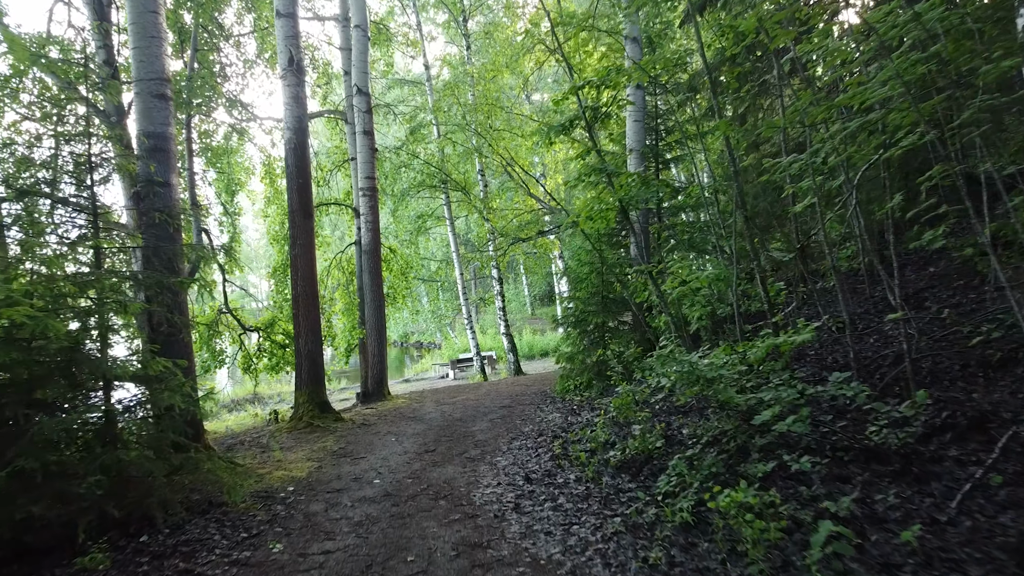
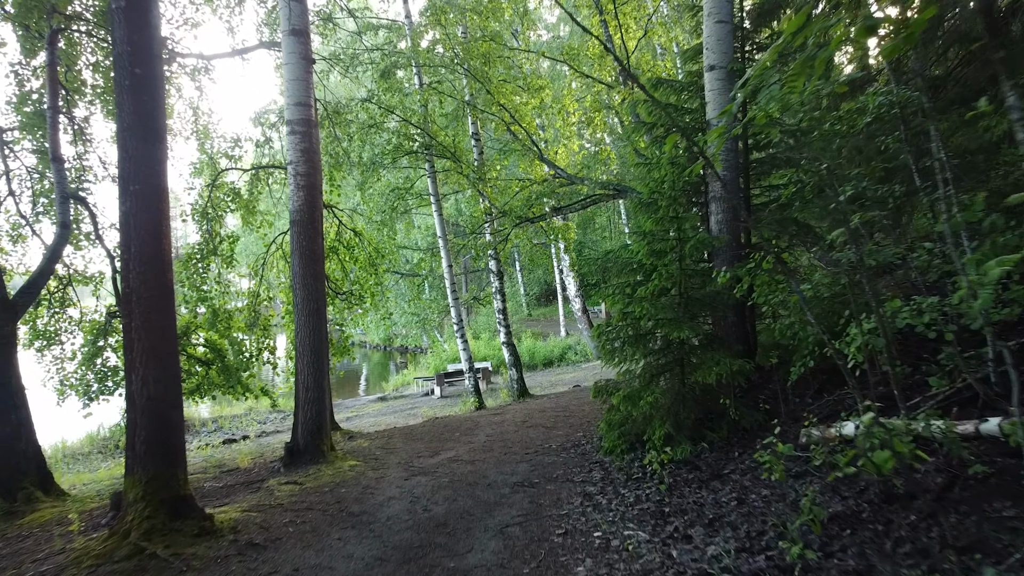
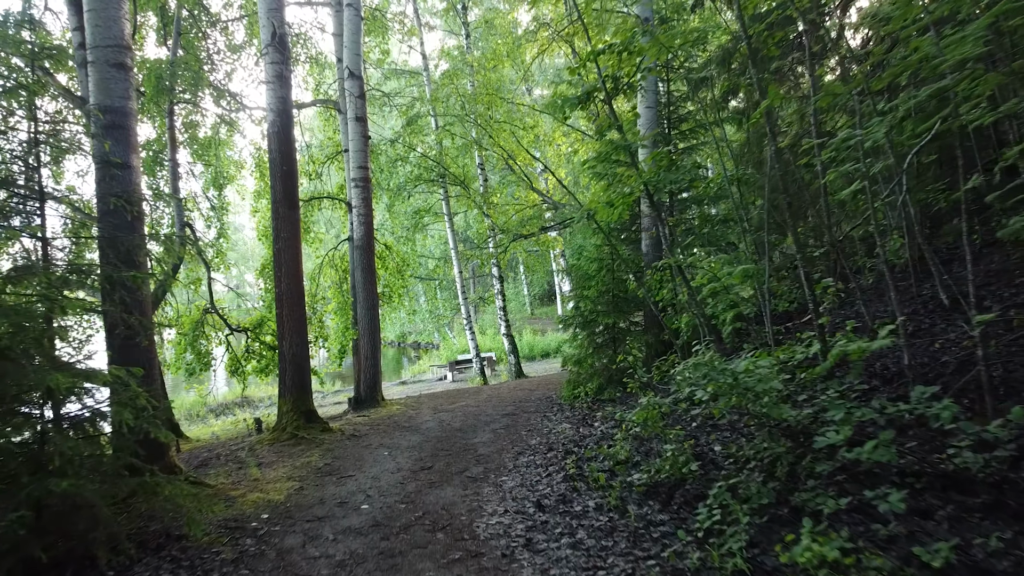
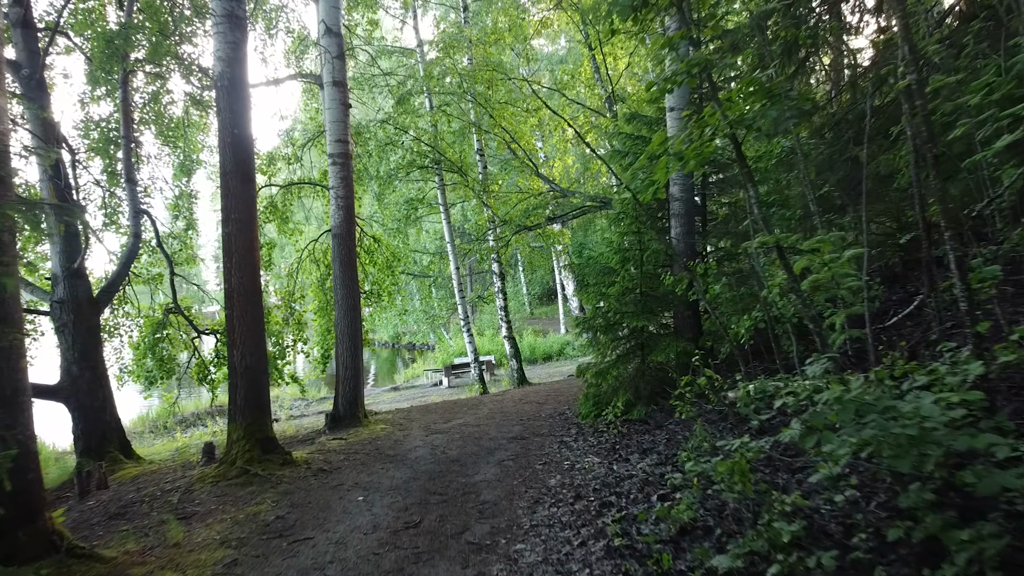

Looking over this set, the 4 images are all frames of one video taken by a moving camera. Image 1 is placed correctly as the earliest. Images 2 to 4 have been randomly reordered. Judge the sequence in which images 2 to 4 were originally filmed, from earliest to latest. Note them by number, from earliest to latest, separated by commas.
3, 4, 2
